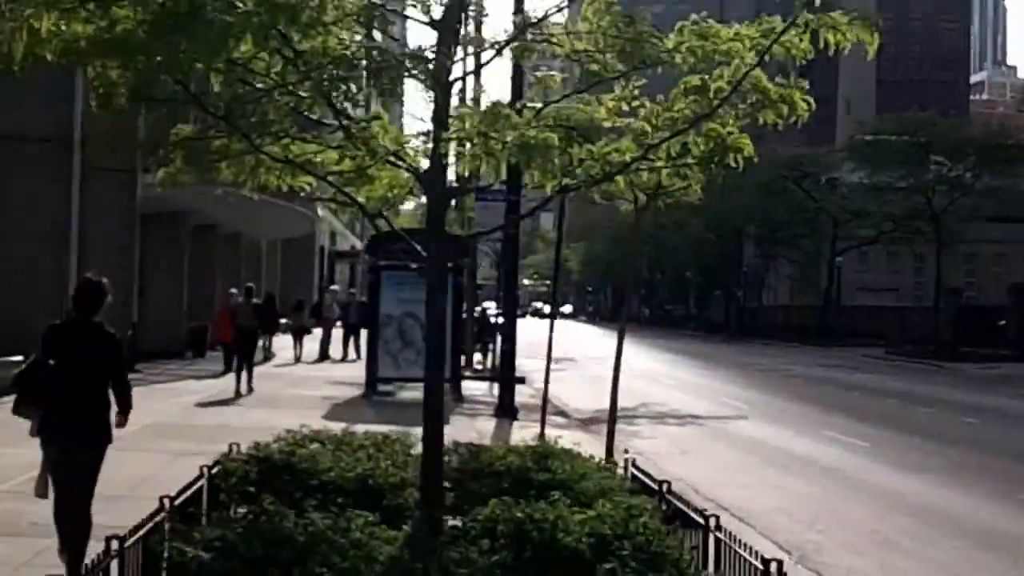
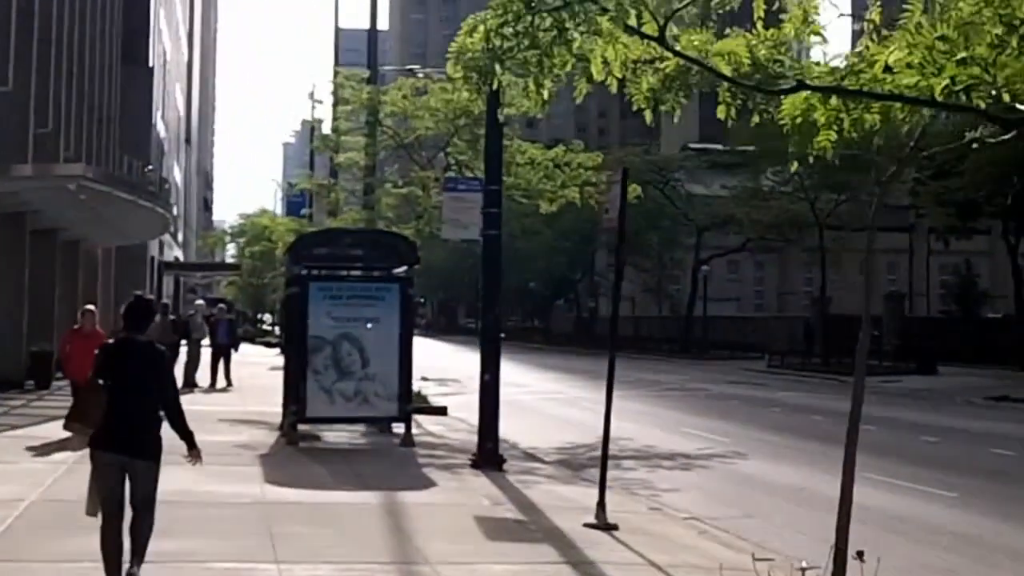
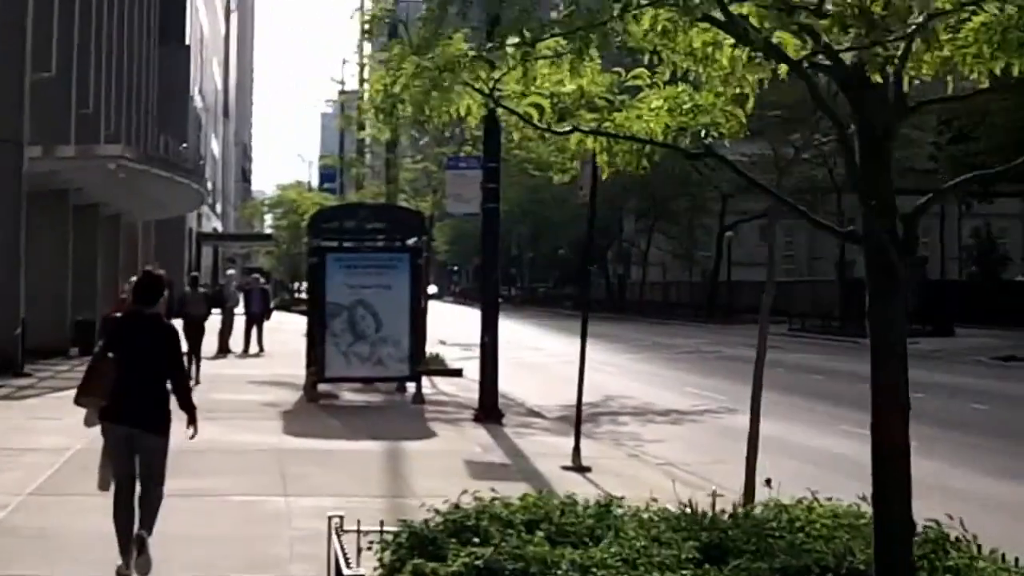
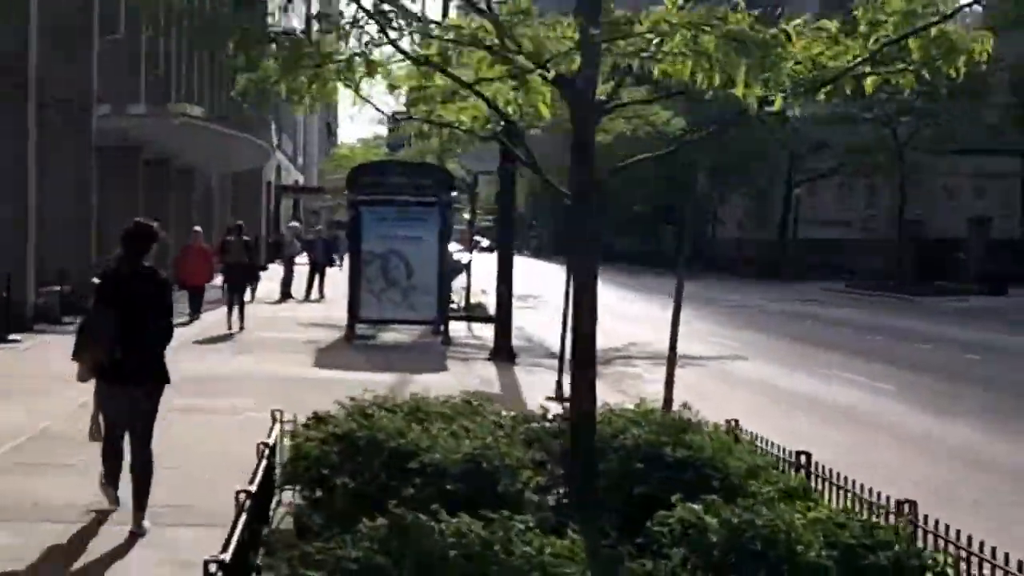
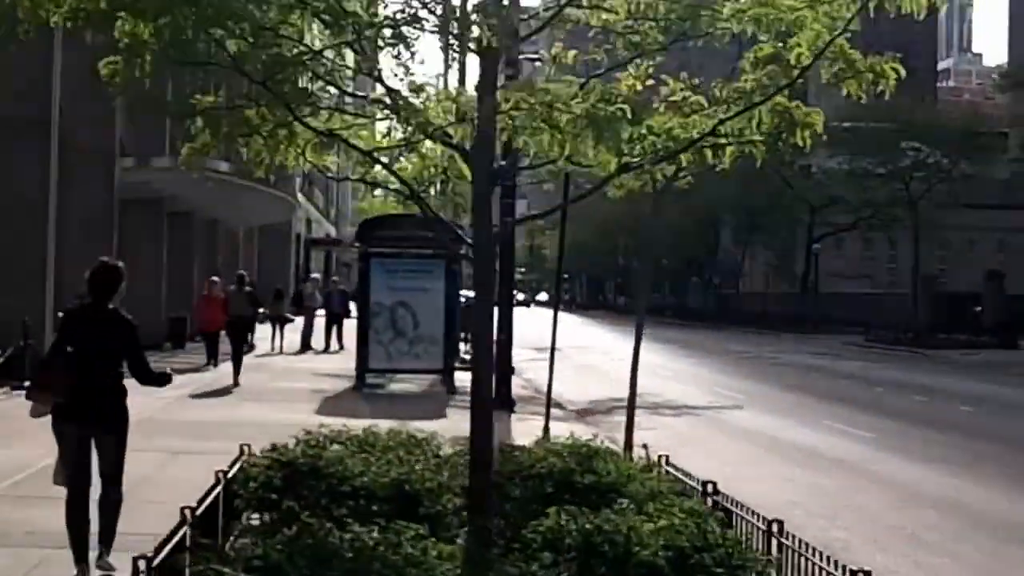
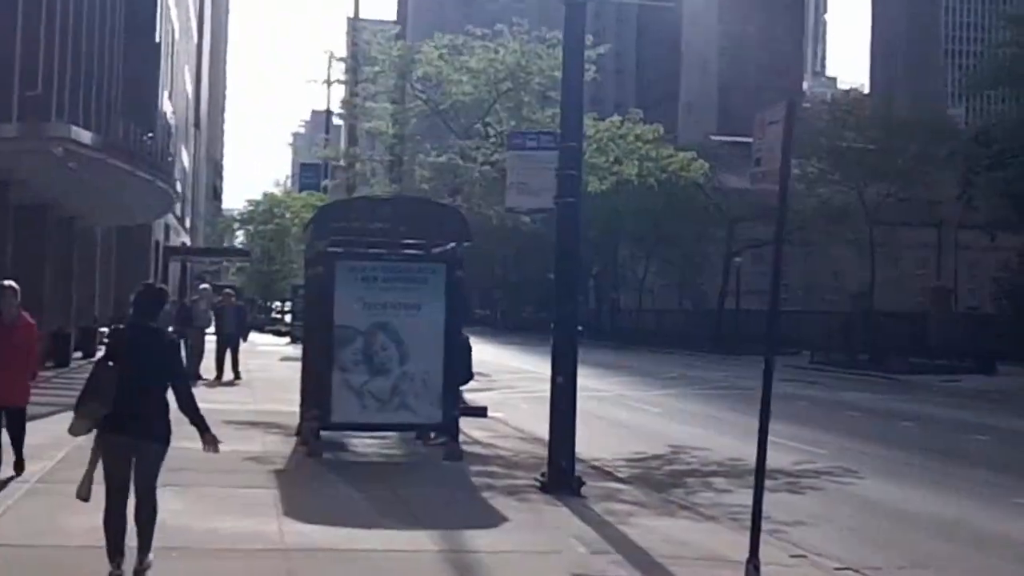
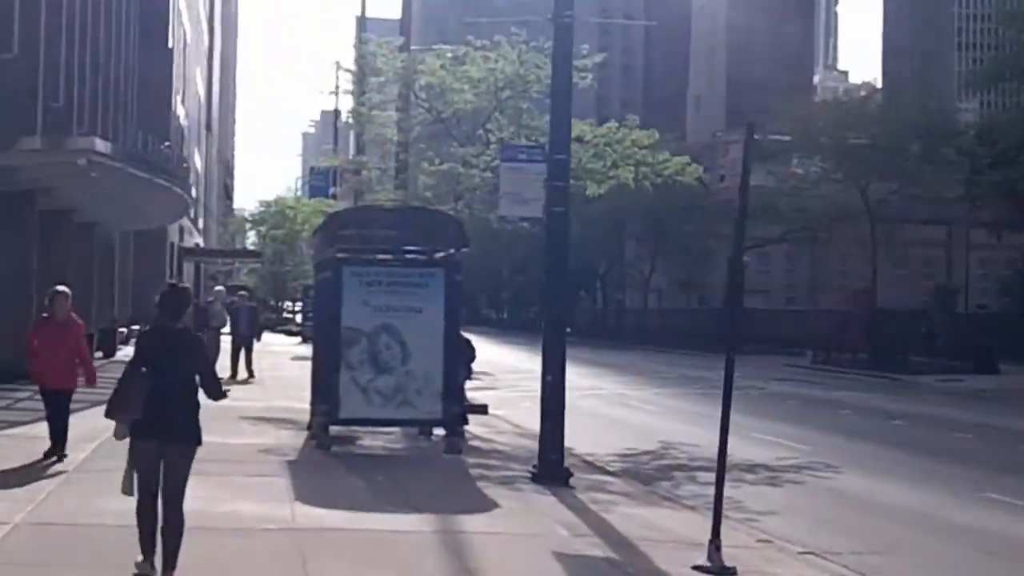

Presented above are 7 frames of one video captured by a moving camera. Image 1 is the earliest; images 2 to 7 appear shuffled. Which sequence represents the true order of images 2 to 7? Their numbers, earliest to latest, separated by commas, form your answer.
5, 4, 3, 2, 7, 6
